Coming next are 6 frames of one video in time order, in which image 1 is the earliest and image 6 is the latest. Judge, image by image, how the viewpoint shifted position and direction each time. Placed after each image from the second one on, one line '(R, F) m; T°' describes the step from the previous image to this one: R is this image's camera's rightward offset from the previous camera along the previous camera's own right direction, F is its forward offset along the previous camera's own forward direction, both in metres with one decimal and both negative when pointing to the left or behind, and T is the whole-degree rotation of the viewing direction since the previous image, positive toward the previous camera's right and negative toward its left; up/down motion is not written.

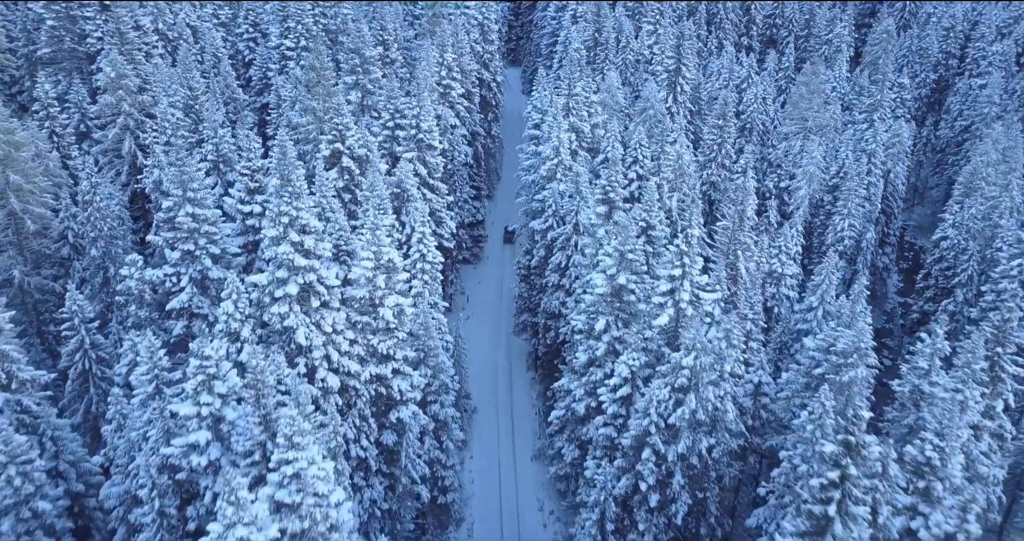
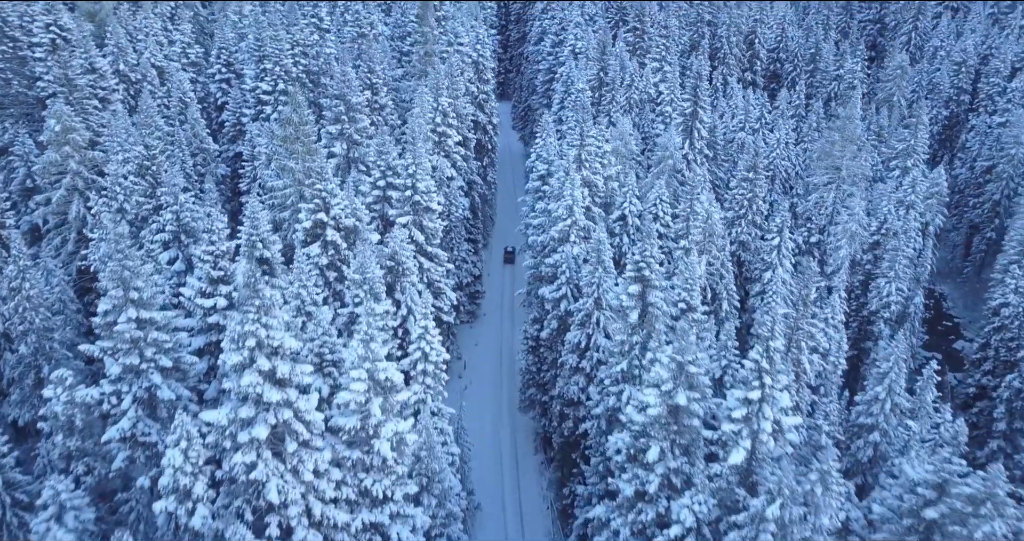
(-1.1, +4.5) m; +1°
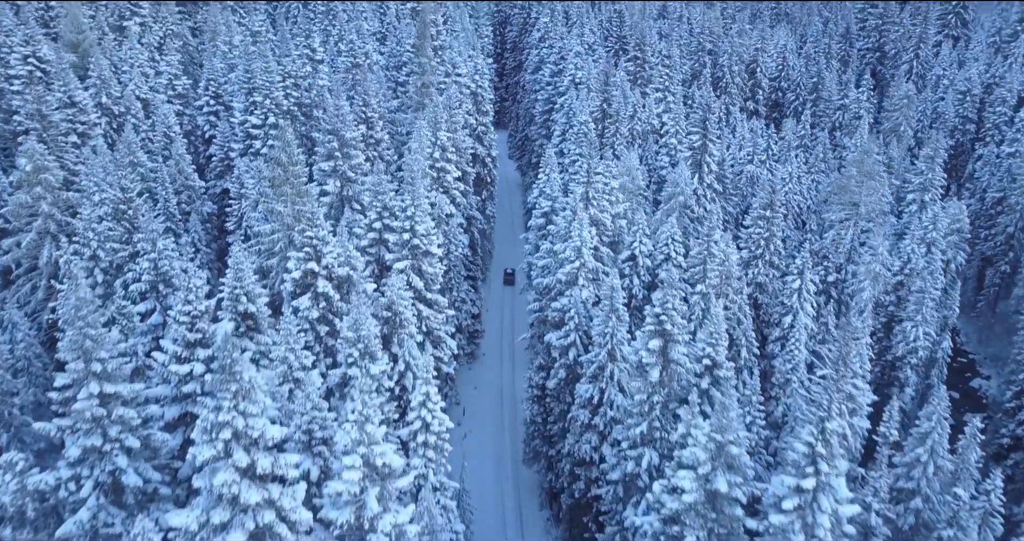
(-0.5, +2.1) m; +1°
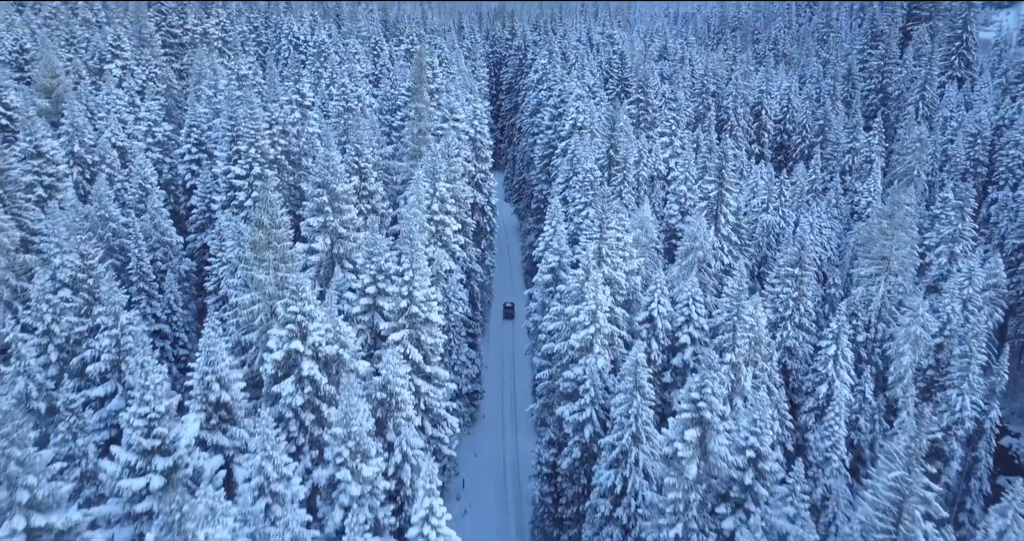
(-0.6, +2.8) m; +1°
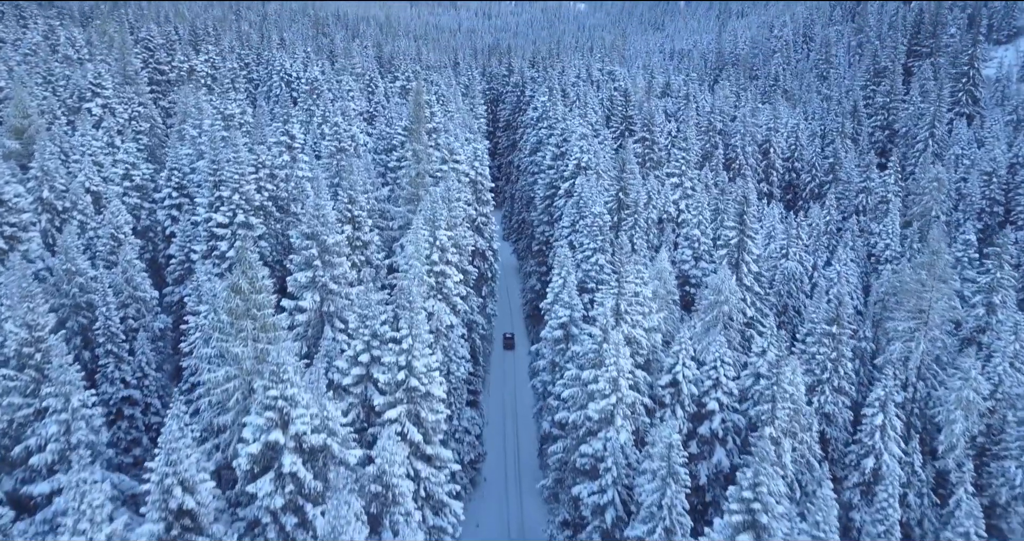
(-0.6, +2.8) m; +1°
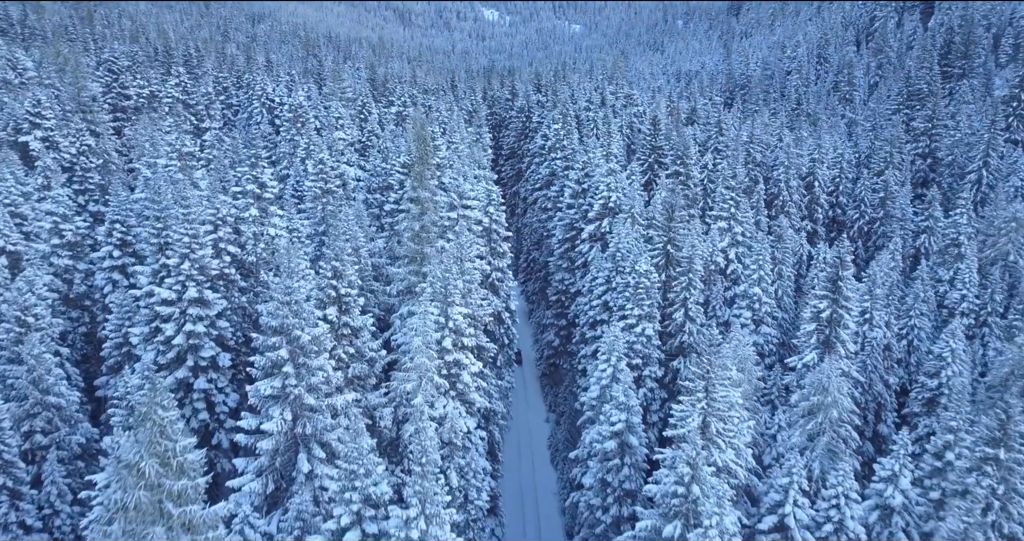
(-1.5, +7.4) m; +1°
